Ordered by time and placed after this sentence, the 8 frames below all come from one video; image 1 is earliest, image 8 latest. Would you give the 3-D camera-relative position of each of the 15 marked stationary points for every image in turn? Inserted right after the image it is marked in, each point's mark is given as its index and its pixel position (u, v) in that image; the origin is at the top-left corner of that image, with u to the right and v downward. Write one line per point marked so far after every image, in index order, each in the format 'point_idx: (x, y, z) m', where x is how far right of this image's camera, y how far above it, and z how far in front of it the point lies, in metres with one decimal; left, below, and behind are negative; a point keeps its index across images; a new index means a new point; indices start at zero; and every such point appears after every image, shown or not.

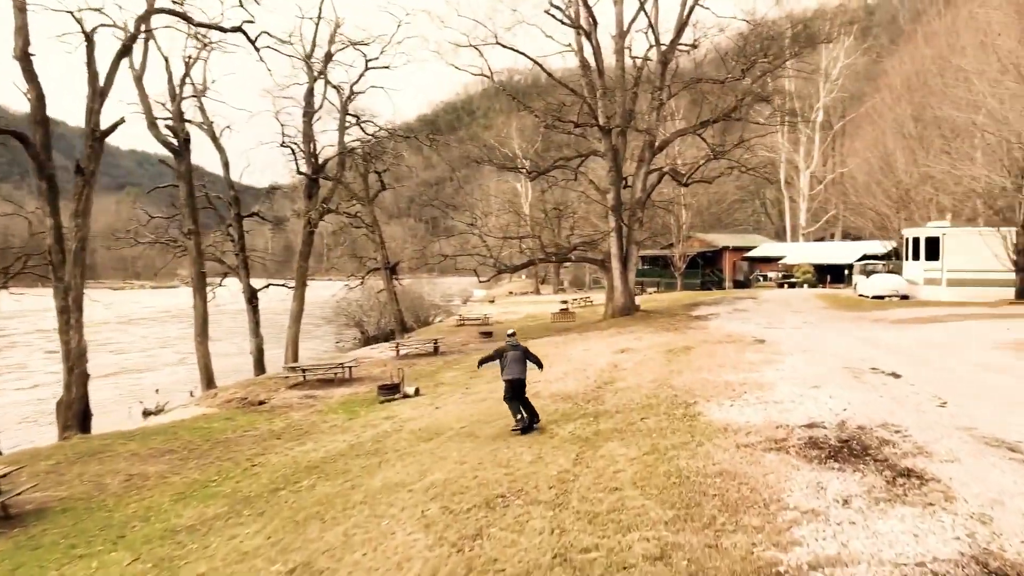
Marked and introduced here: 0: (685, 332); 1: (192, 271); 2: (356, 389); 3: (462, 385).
0: (+3.9, -1.0, +17.7) m
1: (-8.1, +0.4, +19.8) m
2: (-3.3, -2.2, +16.6) m
3: (-1.0, -1.9, +15.3) m
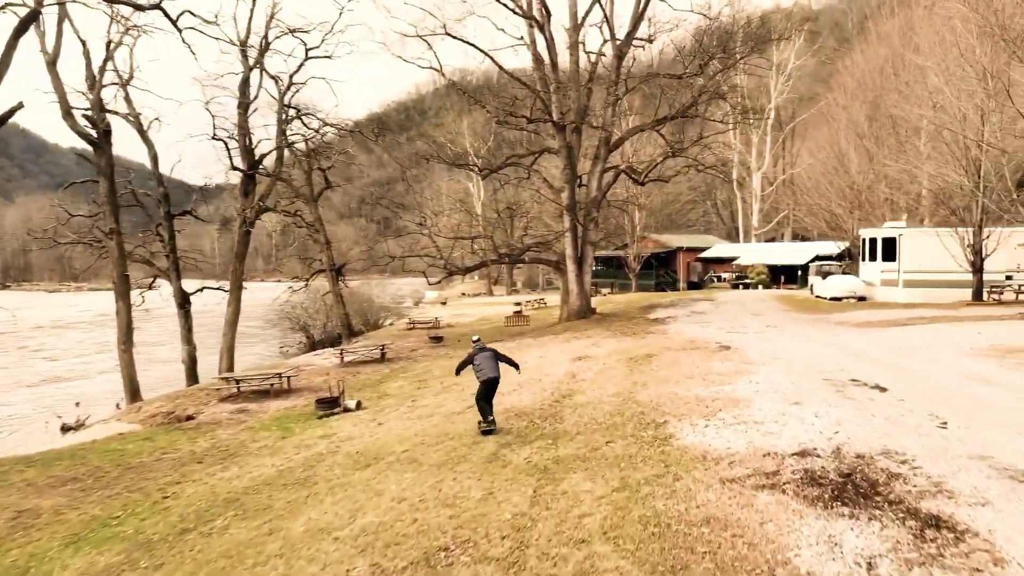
0: (+2.9, -1.1, +16.9) m
1: (-9.2, +0.3, +18.2) m
2: (-4.3, -2.2, +15.4) m
3: (-1.9, -2.0, +14.2) m
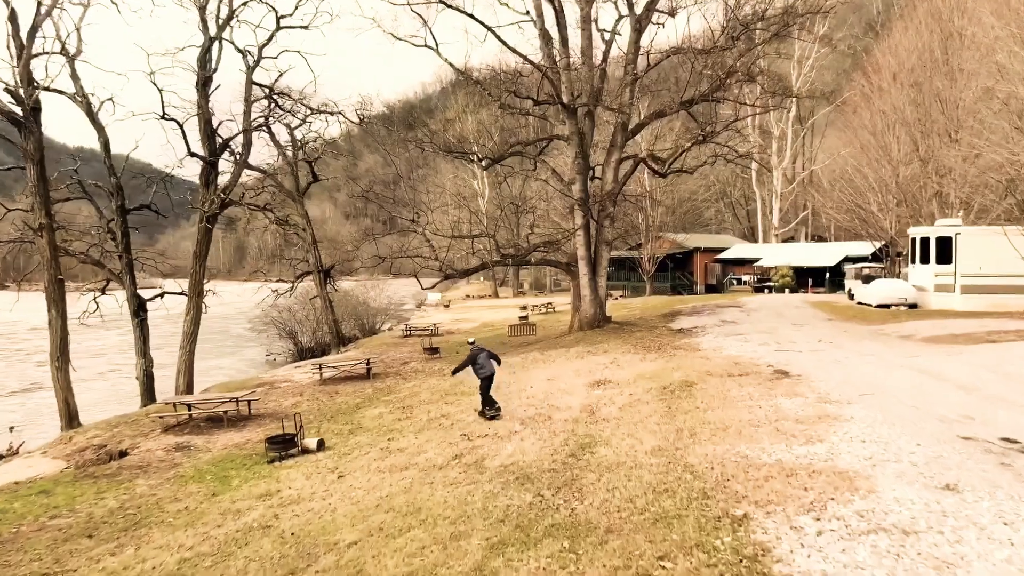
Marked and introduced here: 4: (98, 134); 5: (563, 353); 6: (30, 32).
0: (+2.9, -1.2, +14.0) m
1: (-9.2, +0.2, +15.5) m
2: (-4.2, -2.4, +12.6) m
3: (-1.9, -2.1, +11.4) m
4: (-10.1, +3.7, +19.1) m
5: (+1.2, -1.5, +17.7) m
6: (-9.4, +5.0, +15.4) m
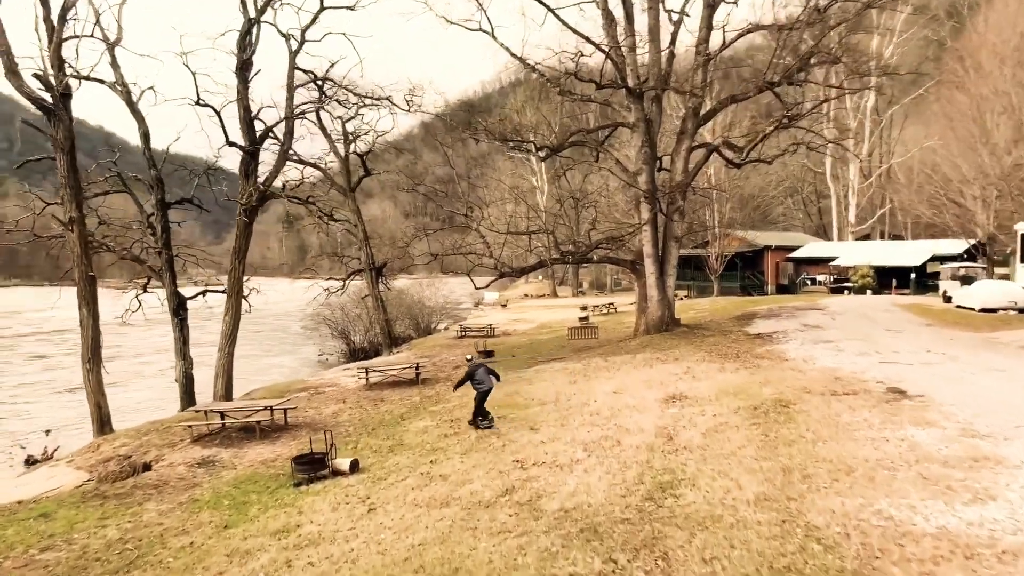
0: (+3.9, -1.3, +12.2) m
1: (-8.0, +0.2, +14.6) m
2: (-3.4, -2.4, +11.3) m
3: (-1.1, -2.1, +9.9) m
4: (-8.7, +3.8, +18.2) m
5: (+2.4, -1.5, +16.1) m
6: (-8.3, +5.1, +14.5) m
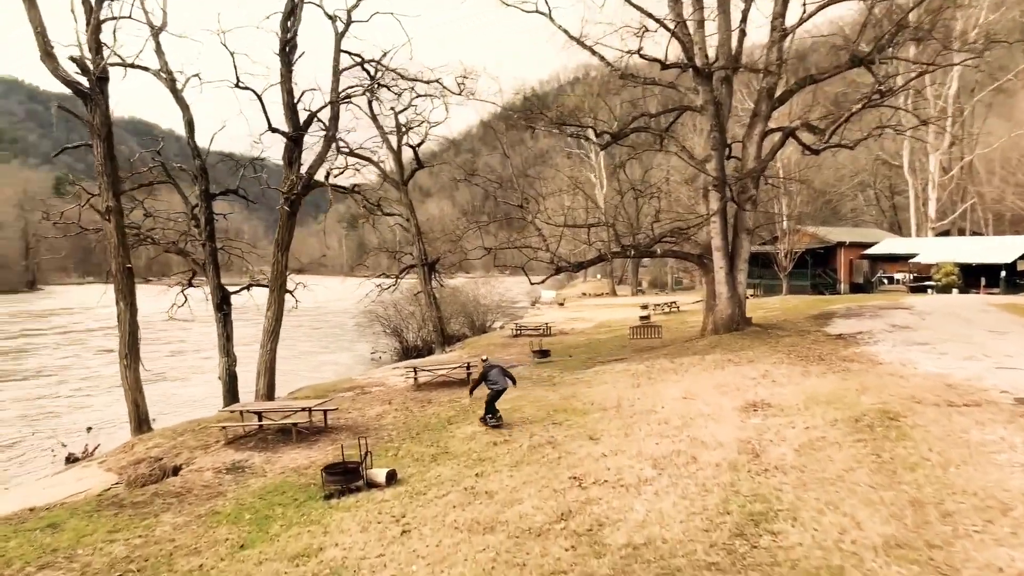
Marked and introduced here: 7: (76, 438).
0: (+4.7, -1.2, +10.8) m
1: (-7.0, +0.3, +14.0) m
2: (-2.6, -2.2, +10.4) m
3: (-0.5, -2.0, +8.9) m
4: (-7.4, +3.9, +17.7) m
5: (+3.5, -1.4, +14.7) m
6: (-7.3, +5.2, +13.9) m
7: (-9.7, -3.3, +17.5) m
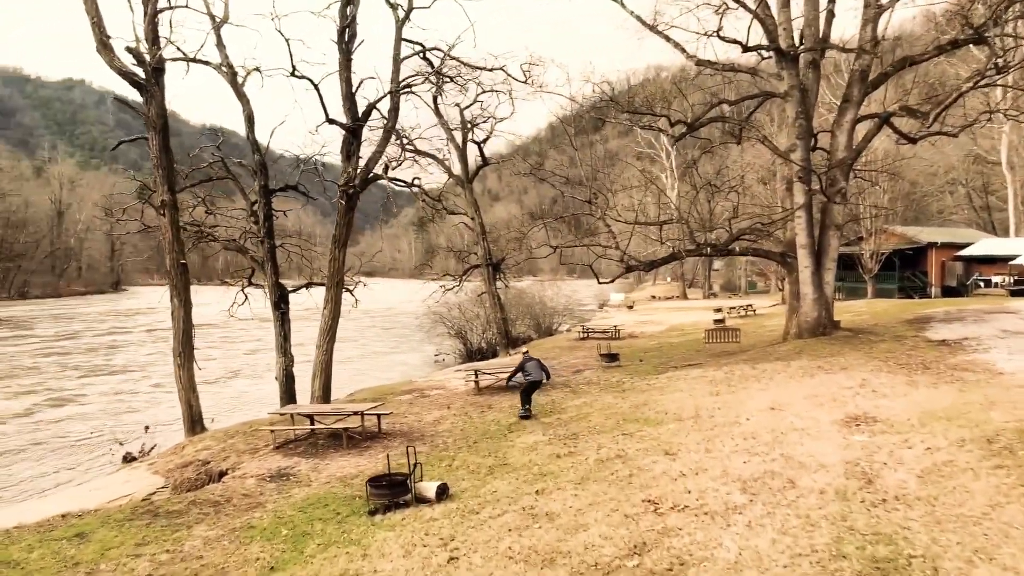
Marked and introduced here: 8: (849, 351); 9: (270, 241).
0: (+5.5, -1.1, +9.4) m
1: (-5.9, +0.4, +13.6) m
2: (-1.8, -2.2, +9.7) m
3: (+0.2, -2.0, +7.9) m
4: (-5.9, +4.0, +17.3) m
5: (+4.6, -1.4, +13.4) m
6: (-6.1, +5.3, +13.6) m
7: (-8.3, -3.3, +17.4) m
8: (+6.2, -1.2, +14.4) m
9: (-5.2, +1.0, +16.9) m
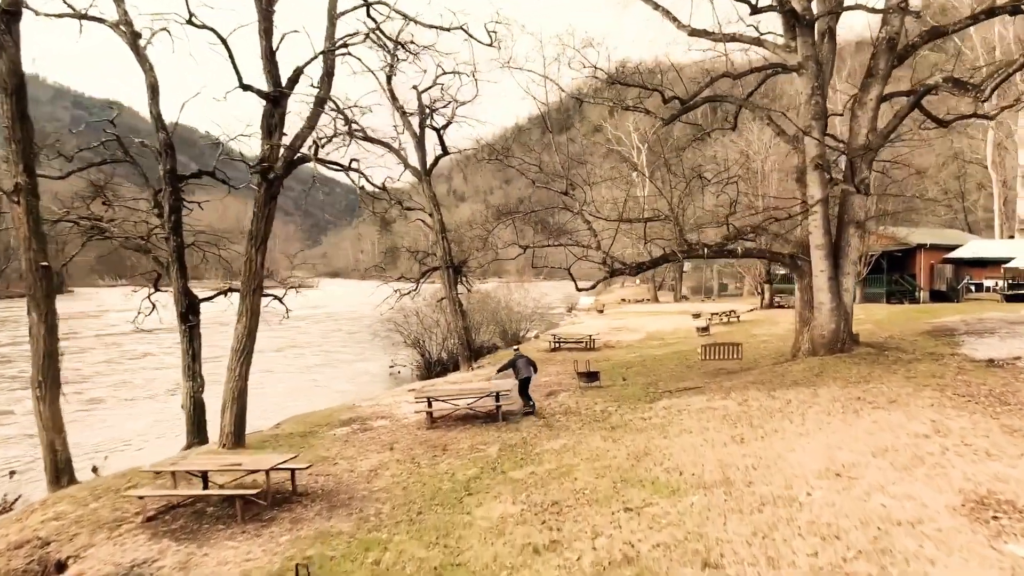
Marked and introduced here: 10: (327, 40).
0: (+5.1, -1.3, +6.7) m
1: (-6.4, +0.3, +10.5) m
2: (-2.2, -2.3, +6.7) m
3: (-0.1, -2.1, +5.1) m
4: (-6.6, +3.8, +14.2) m
5: (+4.1, -1.5, +10.7) m
6: (-6.7, +5.1, +10.4) m
7: (-9.0, -3.4, +14.1) m
8: (+5.6, -1.3, +11.8) m
9: (-5.9, +0.9, +13.8) m
10: (-3.0, +4.0, +12.7) m
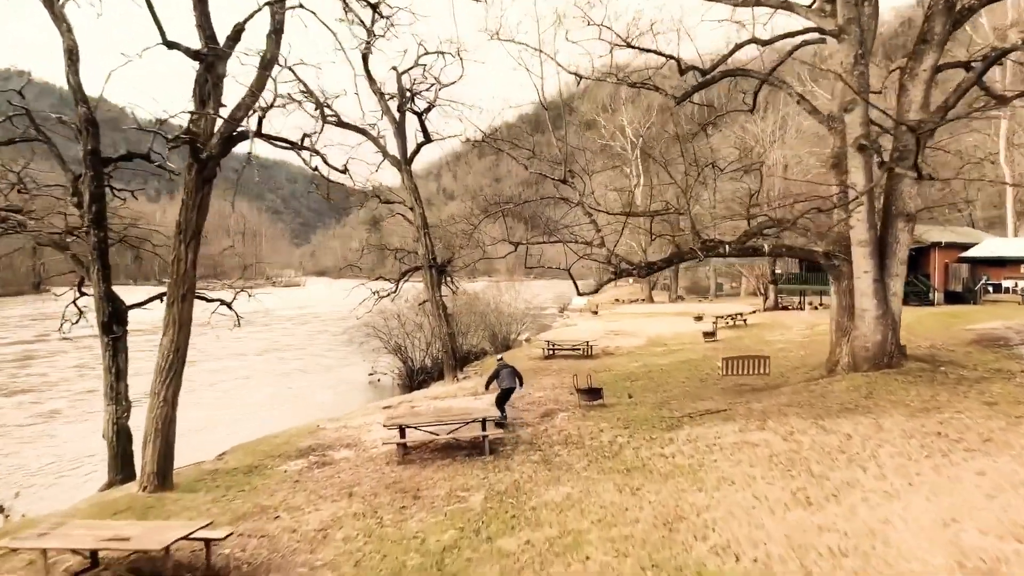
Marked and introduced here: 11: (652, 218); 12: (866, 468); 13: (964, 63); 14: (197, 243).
0: (+5.0, -1.4, +4.6) m
1: (-6.6, +0.2, +8.2) m
2: (-2.3, -2.4, +4.4) m
3: (-0.2, -2.2, +2.8) m
4: (-6.8, +3.8, +11.9) m
5: (+4.0, -1.6, +8.6) m
6: (-6.8, +5.1, +8.1) m
7: (-9.2, -3.5, +11.8) m
8: (+5.5, -1.4, +9.7) m
9: (-6.0, +0.8, +11.5) m
10: (-3.2, +3.9, +10.4) m
11: (+2.9, +1.4, +16.3) m
12: (+3.3, -1.6, +7.3) m
13: (+6.8, +3.4, +11.9) m
14: (-4.0, +0.6, +9.9) m
